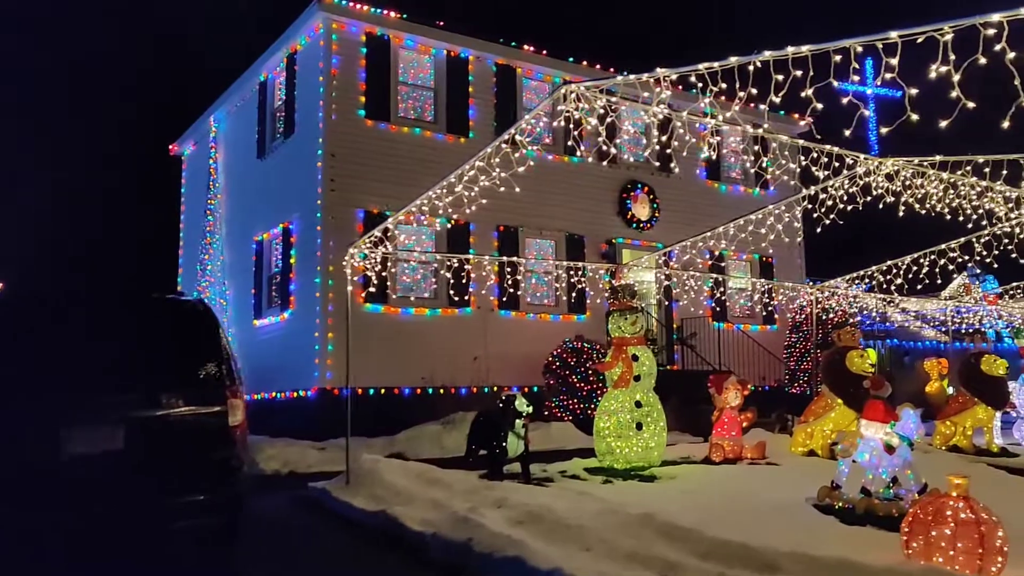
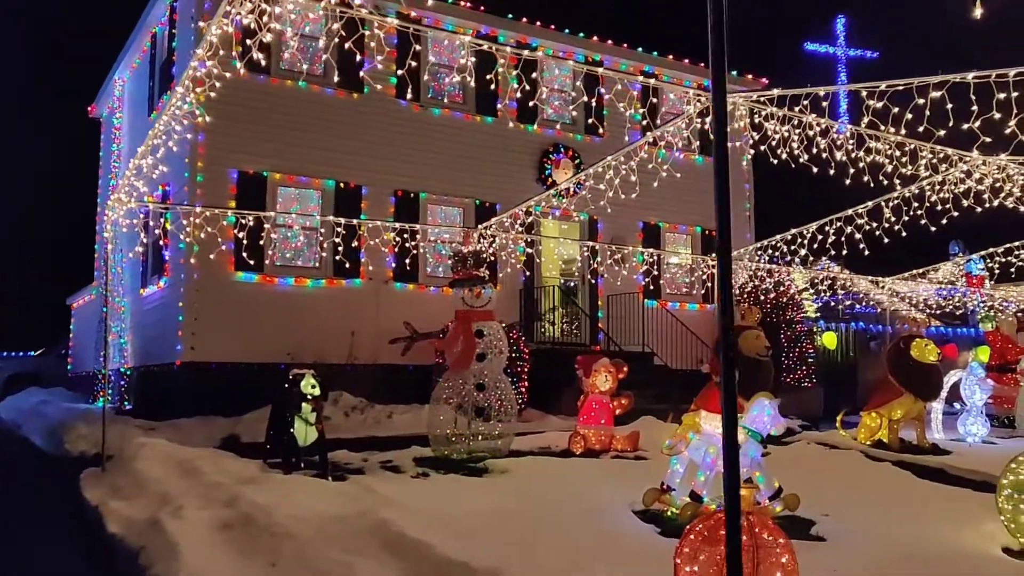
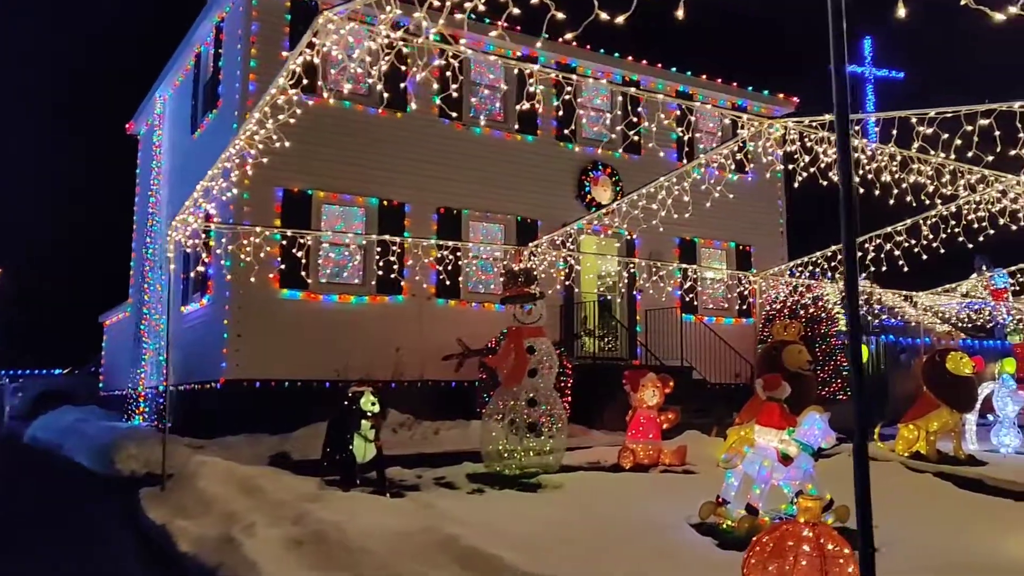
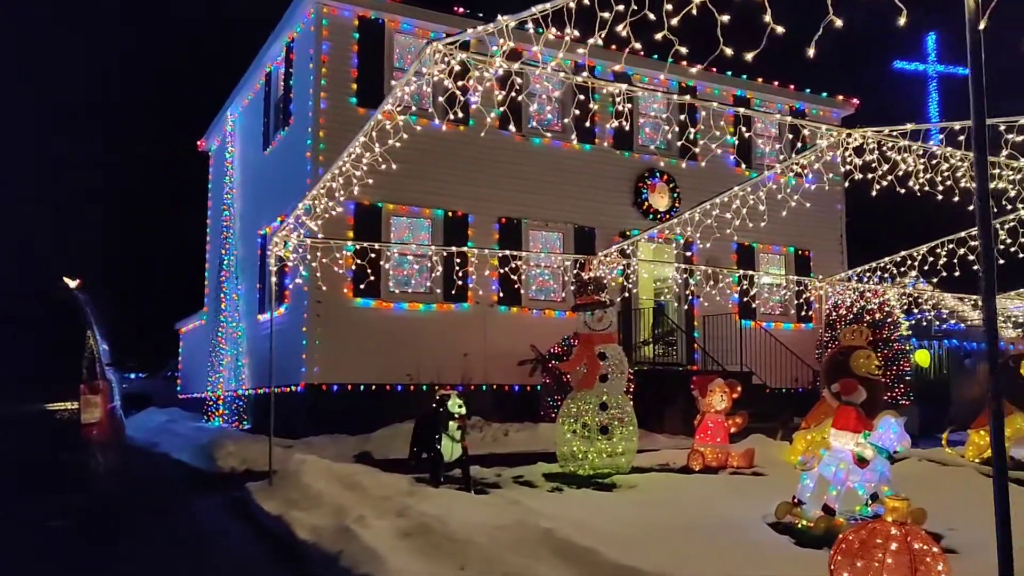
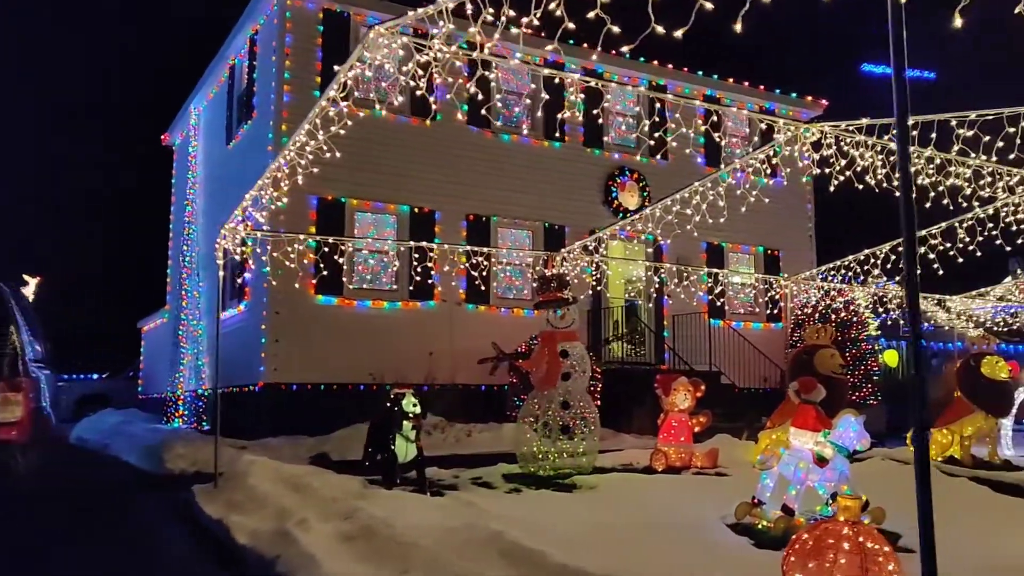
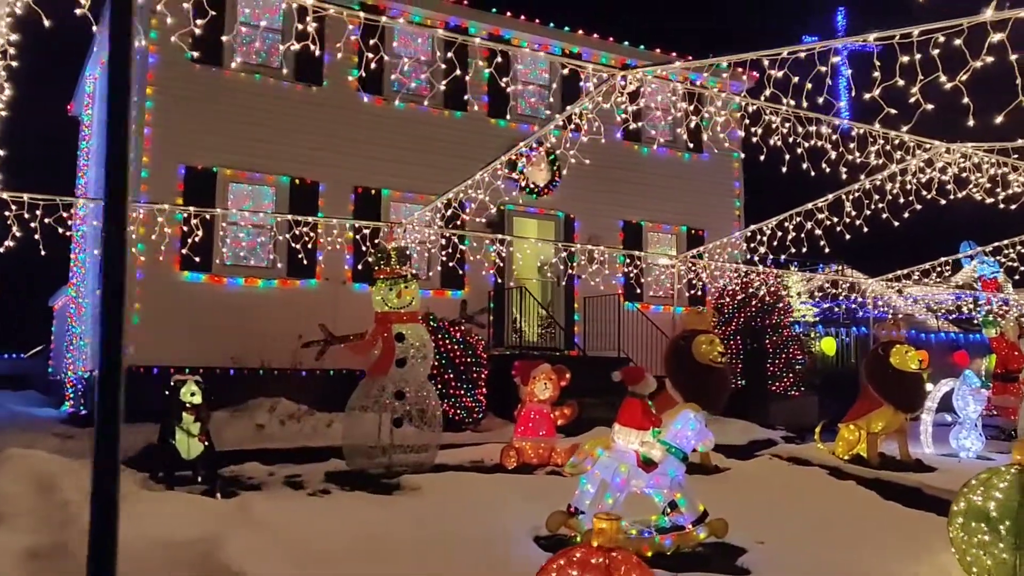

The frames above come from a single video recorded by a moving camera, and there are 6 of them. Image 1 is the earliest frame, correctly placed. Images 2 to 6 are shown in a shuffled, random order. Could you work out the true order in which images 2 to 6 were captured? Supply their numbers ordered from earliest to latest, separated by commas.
4, 5, 3, 2, 6
